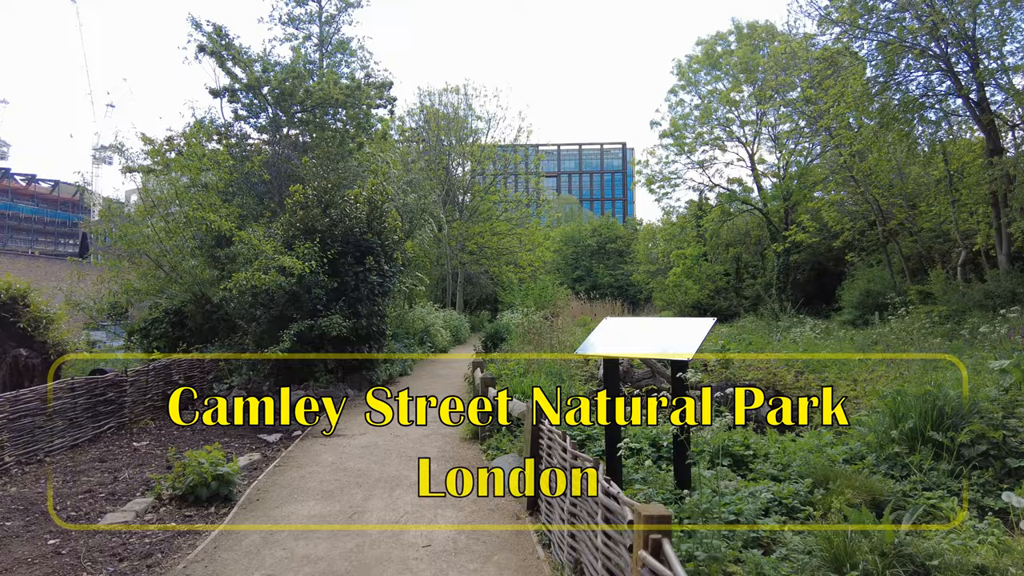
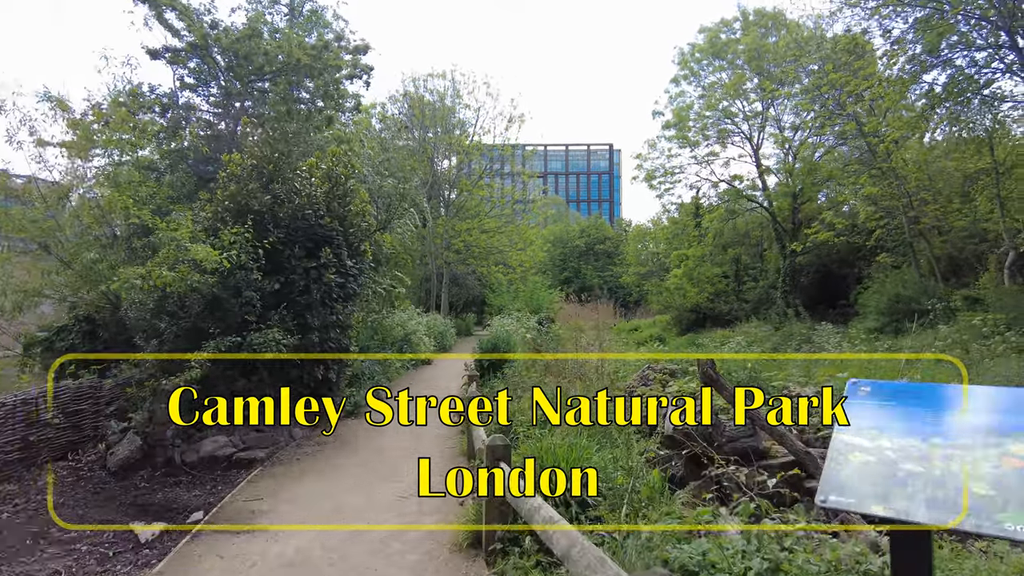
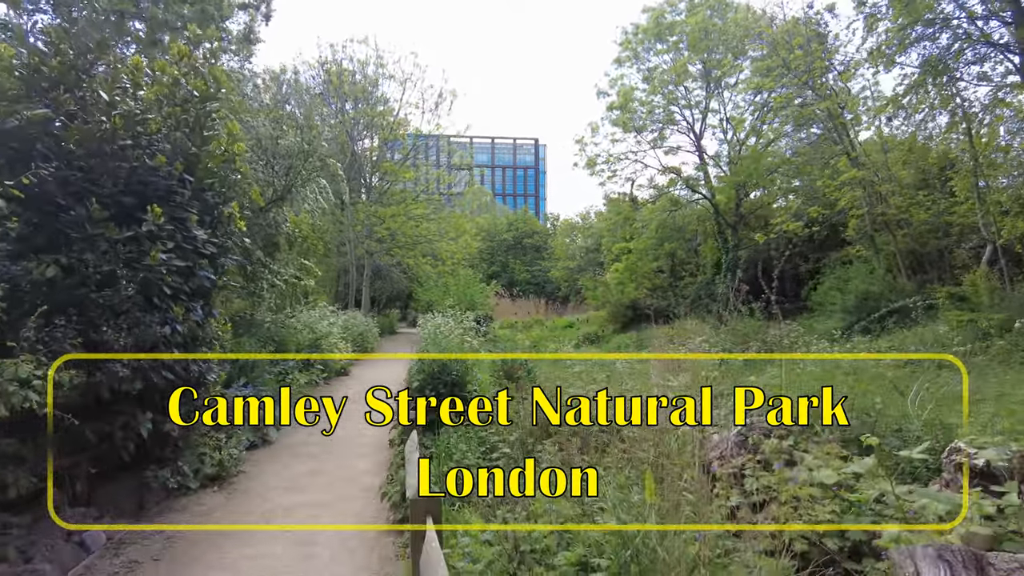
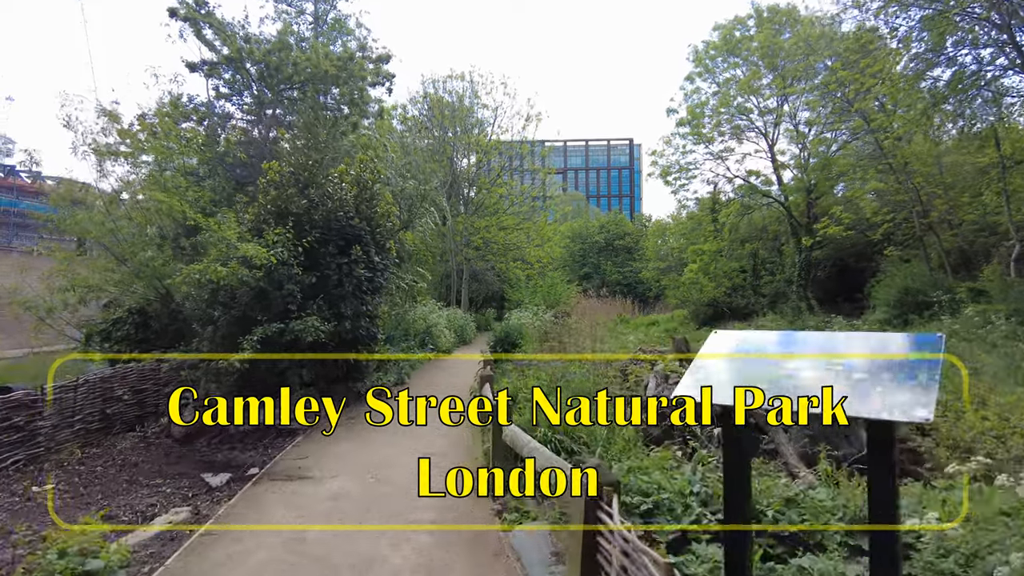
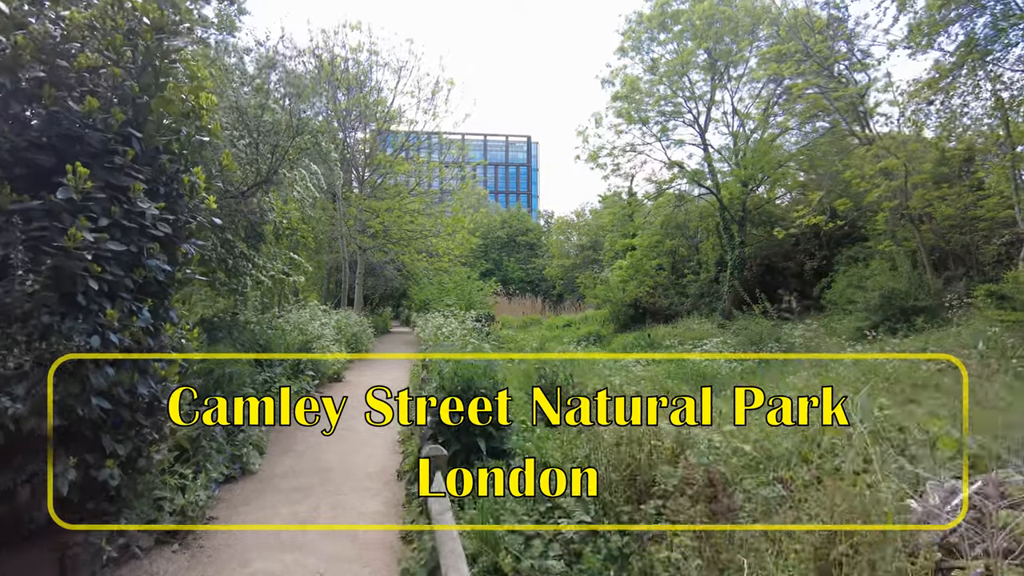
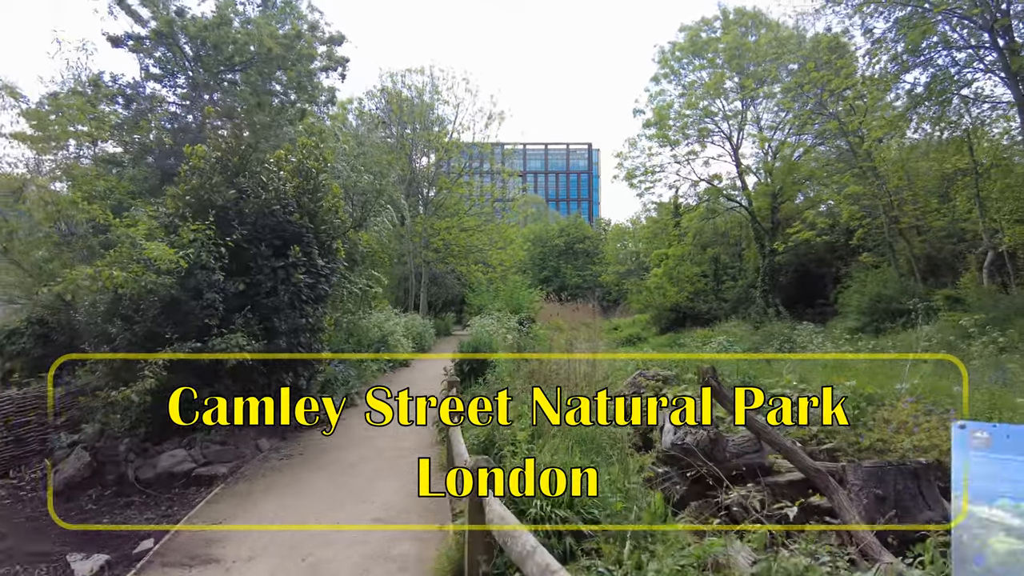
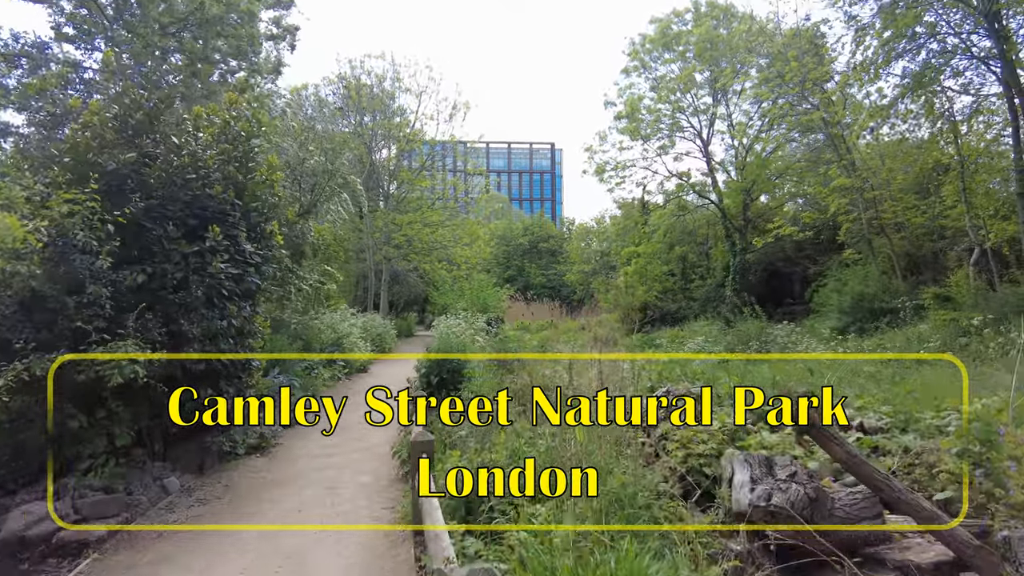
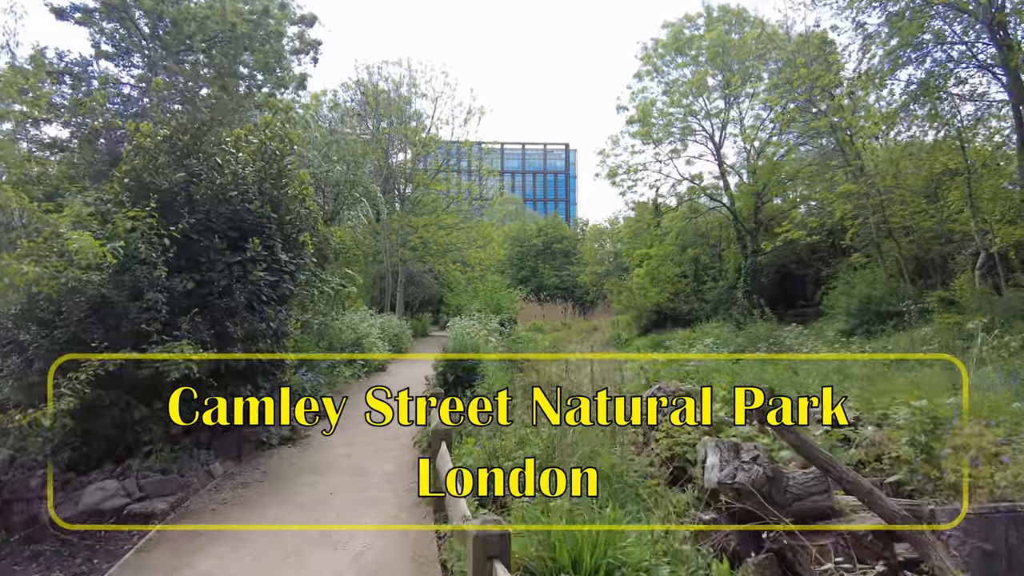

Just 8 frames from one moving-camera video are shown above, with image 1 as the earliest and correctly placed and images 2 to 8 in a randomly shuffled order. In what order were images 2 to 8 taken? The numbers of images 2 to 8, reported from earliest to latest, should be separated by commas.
4, 2, 6, 8, 7, 3, 5
